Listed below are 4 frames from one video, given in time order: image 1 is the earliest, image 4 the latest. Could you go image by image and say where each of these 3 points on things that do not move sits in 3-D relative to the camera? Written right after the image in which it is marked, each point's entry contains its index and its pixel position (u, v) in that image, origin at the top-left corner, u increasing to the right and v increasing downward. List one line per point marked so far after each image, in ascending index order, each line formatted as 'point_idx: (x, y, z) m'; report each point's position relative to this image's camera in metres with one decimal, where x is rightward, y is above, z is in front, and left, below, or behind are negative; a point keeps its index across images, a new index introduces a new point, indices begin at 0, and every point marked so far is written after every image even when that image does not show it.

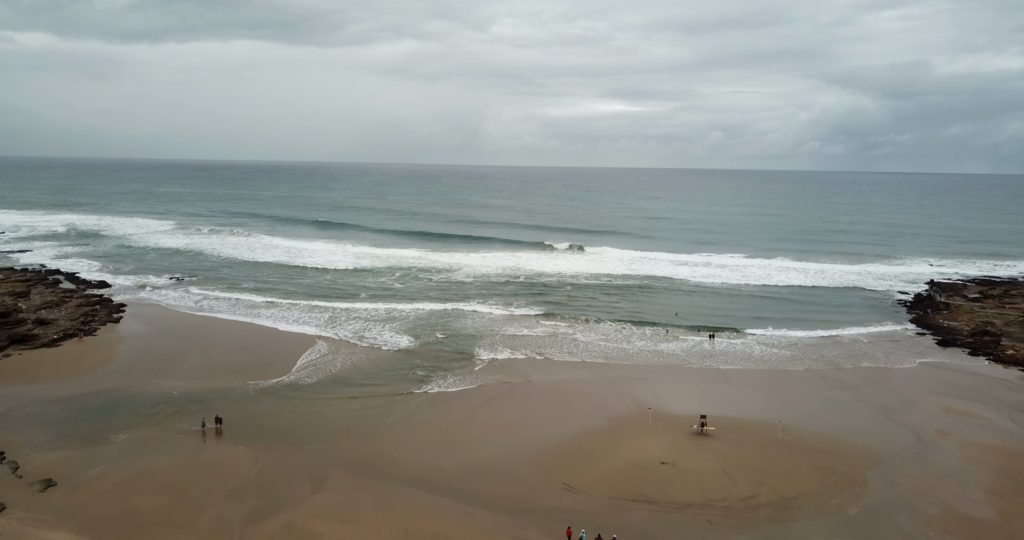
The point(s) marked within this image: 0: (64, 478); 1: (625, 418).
0: (-9.6, -4.5, +11.4) m
1: (+3.1, -4.0, +14.4) m
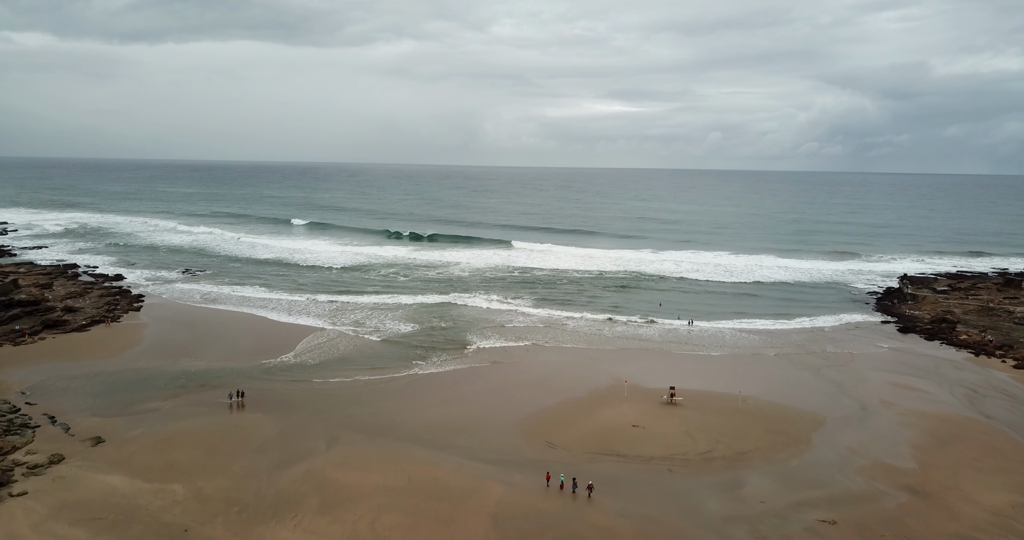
0: (-9.9, -4.1, +13.0) m
1: (+2.8, -3.7, +16.1) m
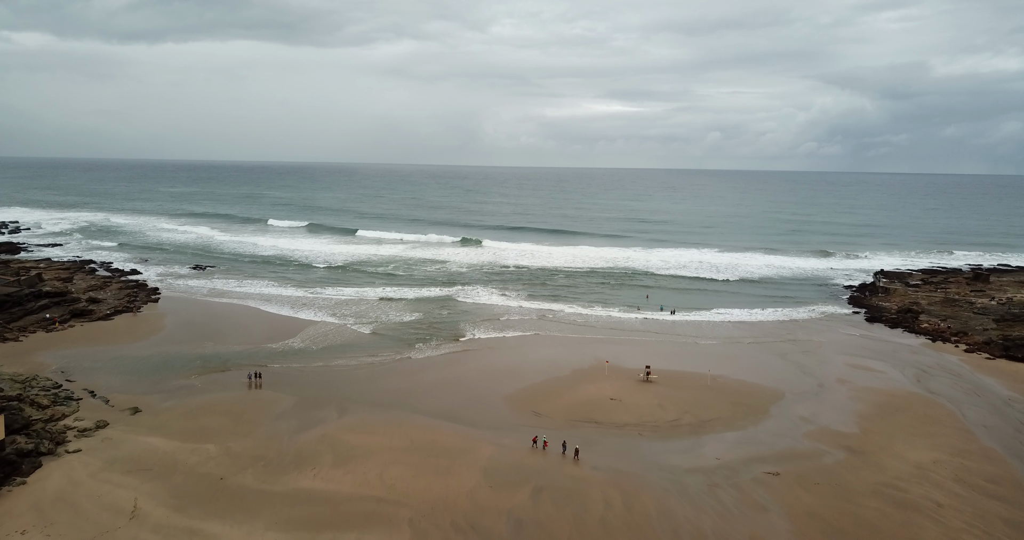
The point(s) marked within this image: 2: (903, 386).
0: (-10.1, -3.8, +14.7) m
1: (+2.5, -3.4, +17.8) m
2: (+12.4, -3.7, +16.7) m
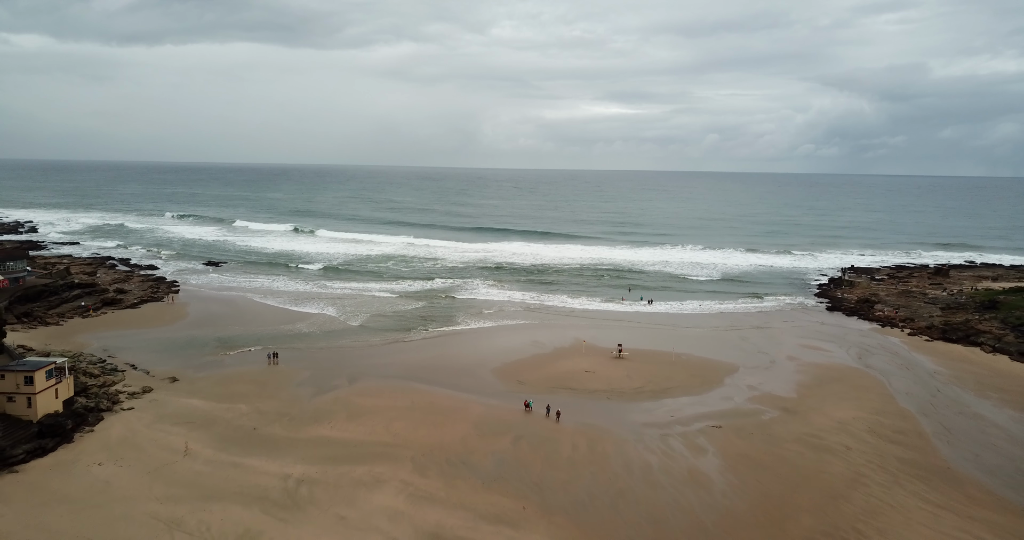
0: (-10.6, -3.4, +16.9) m
1: (+2.1, -3.0, +20.1) m
2: (+12.0, -3.3, +19.0) m
